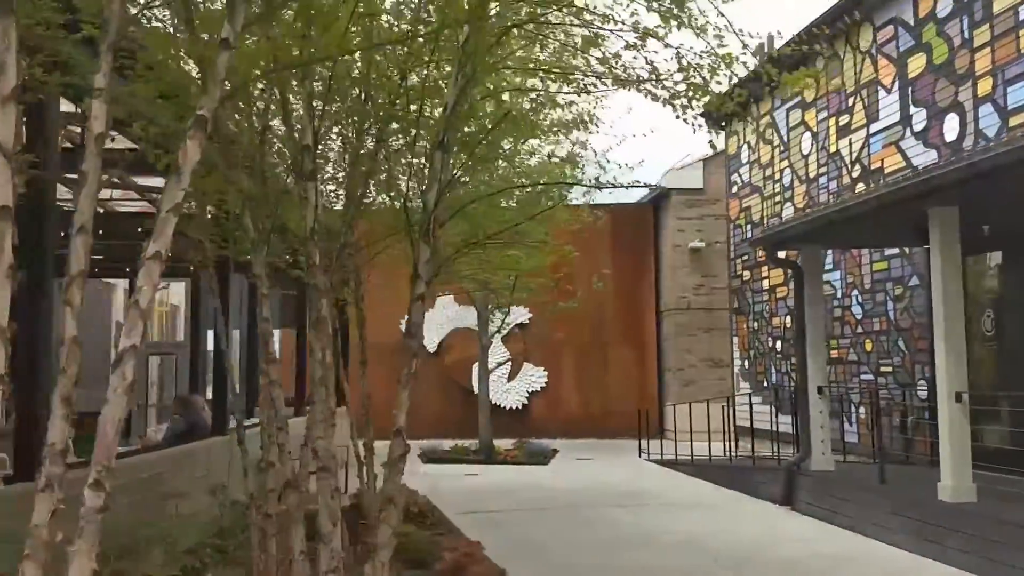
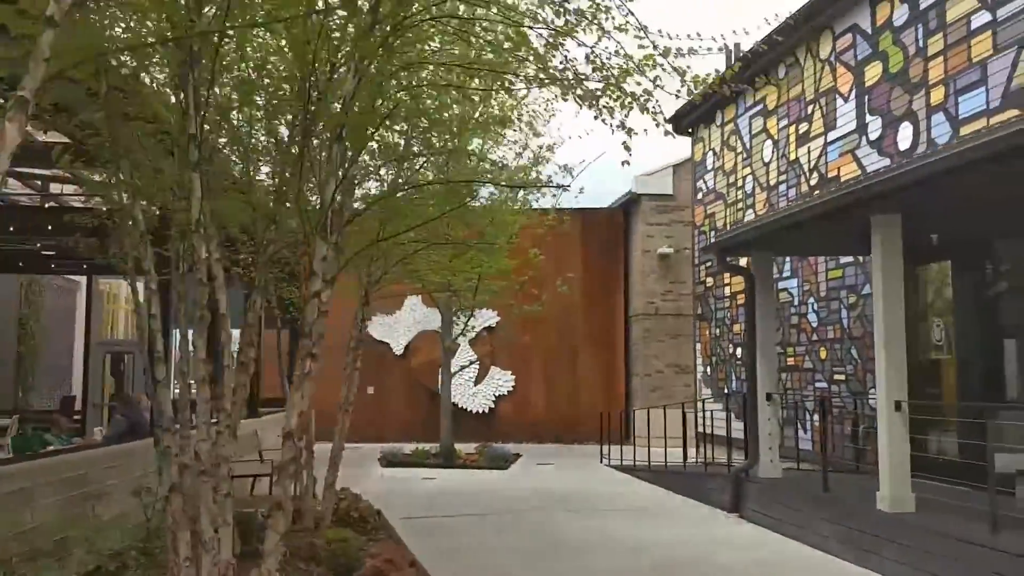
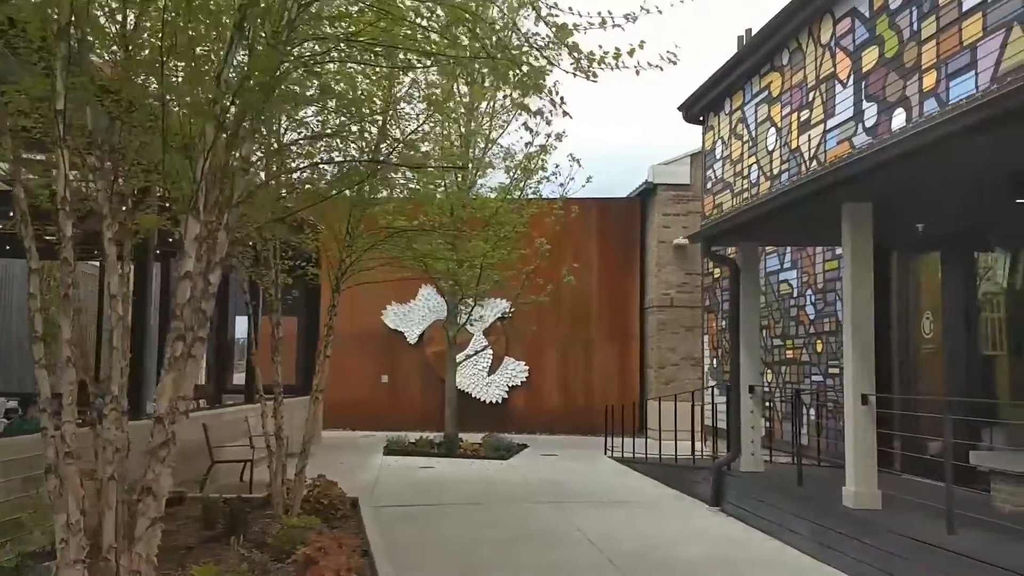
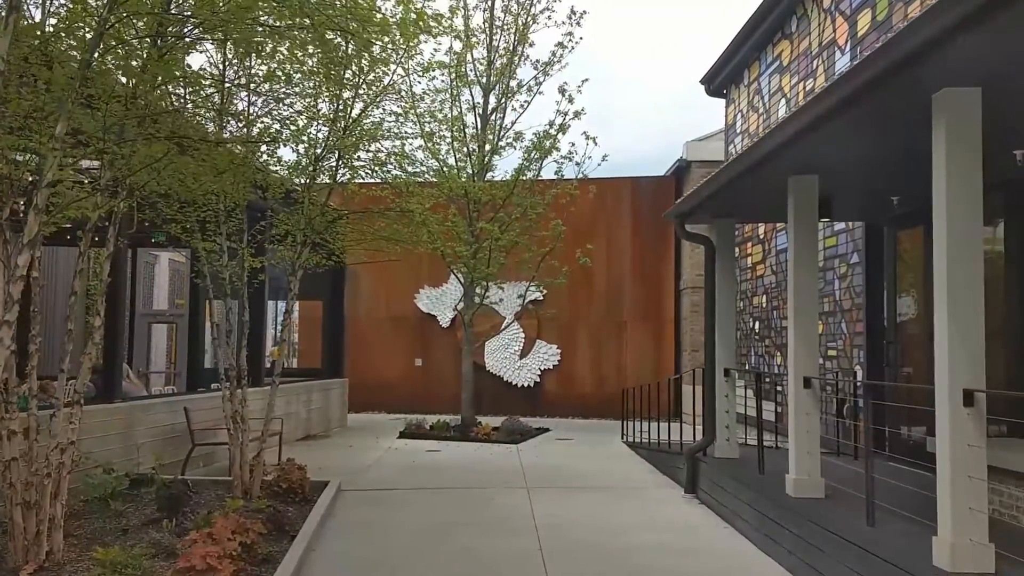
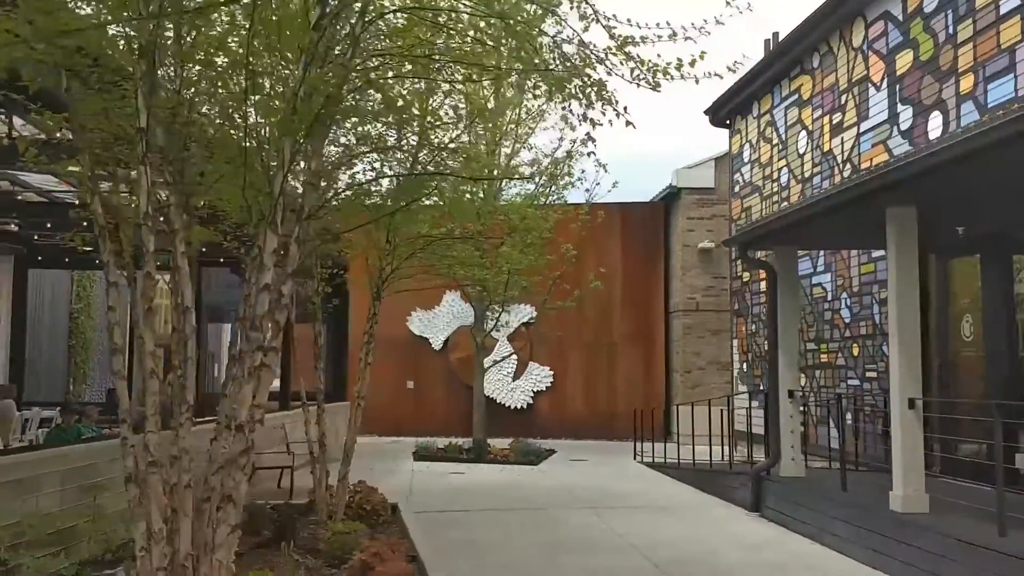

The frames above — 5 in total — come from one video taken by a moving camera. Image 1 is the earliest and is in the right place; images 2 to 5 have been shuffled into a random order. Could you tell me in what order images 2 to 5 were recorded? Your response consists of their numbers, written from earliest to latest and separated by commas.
2, 5, 3, 4
